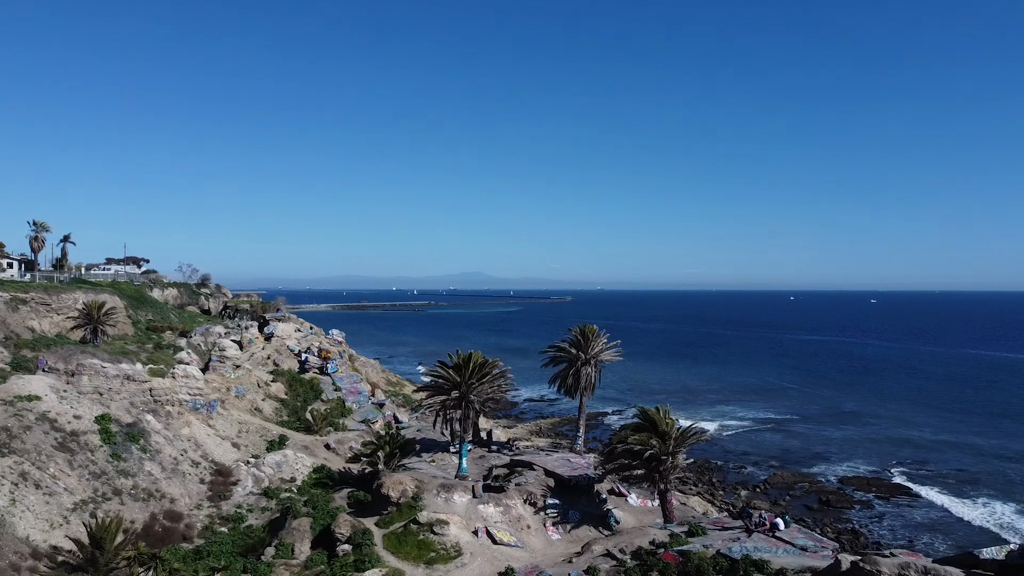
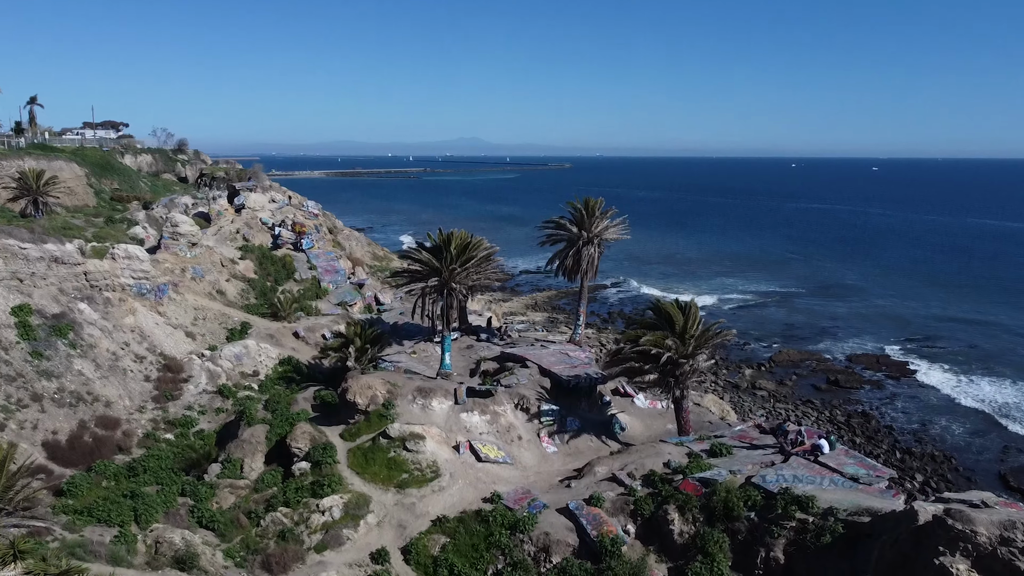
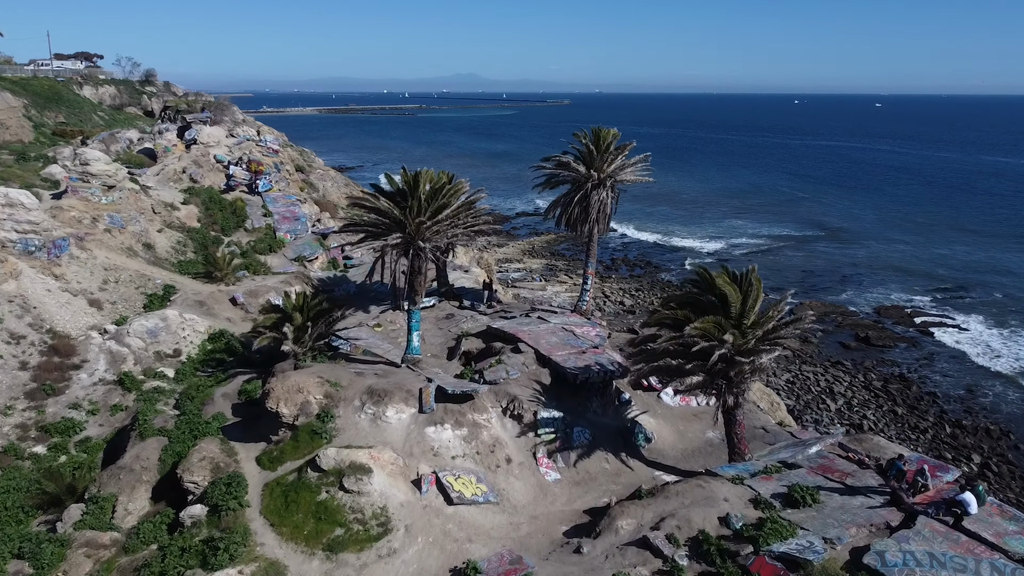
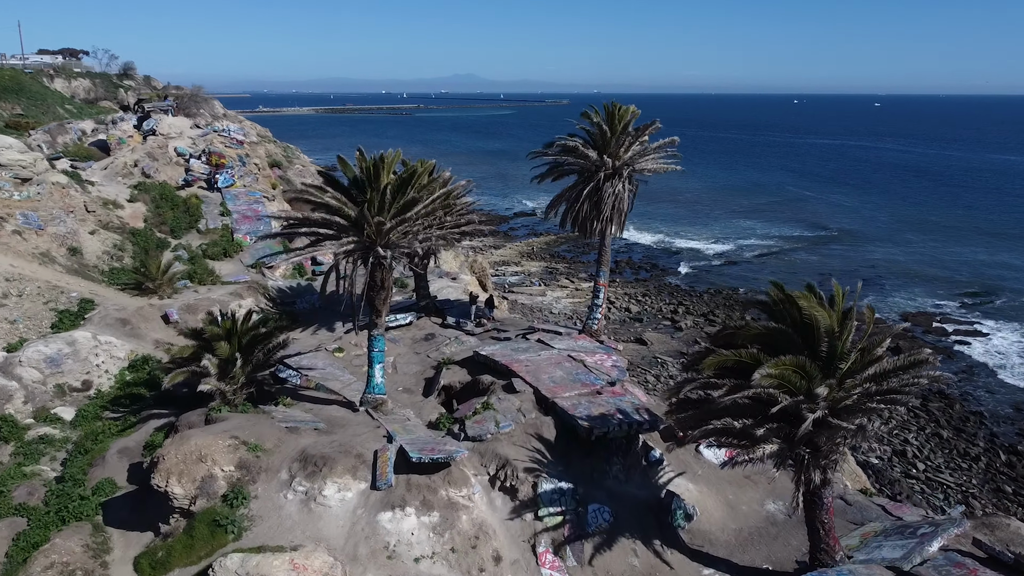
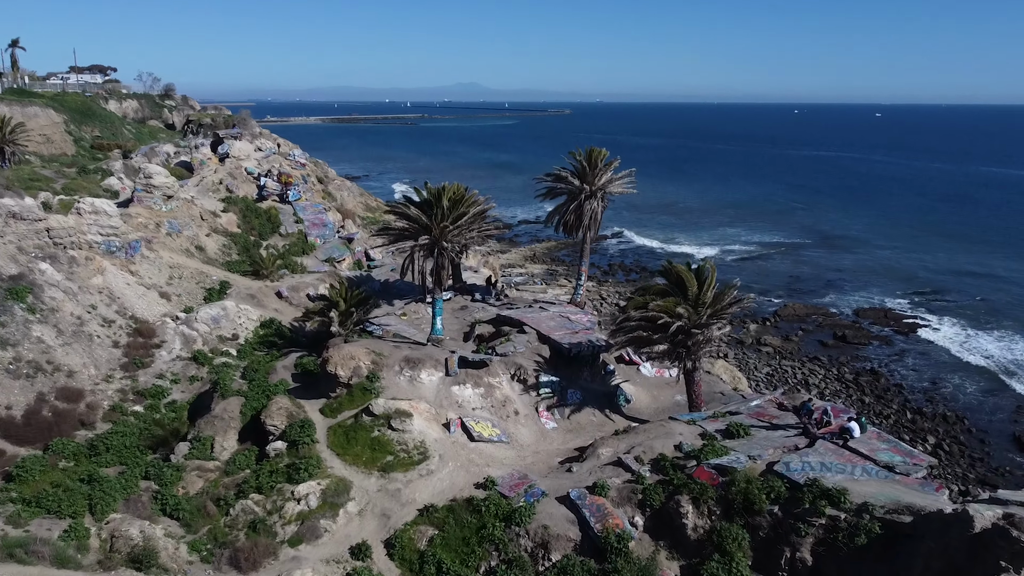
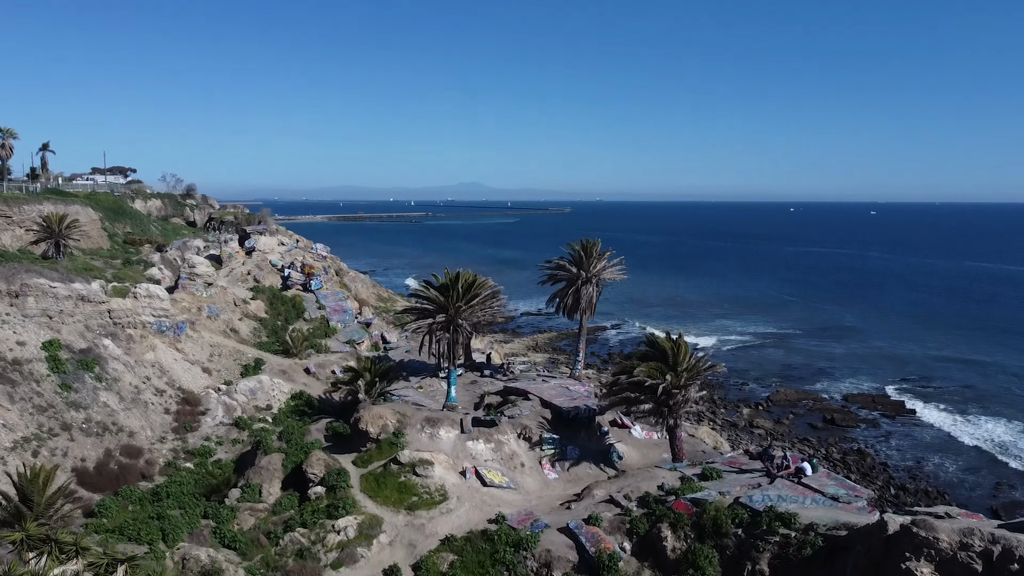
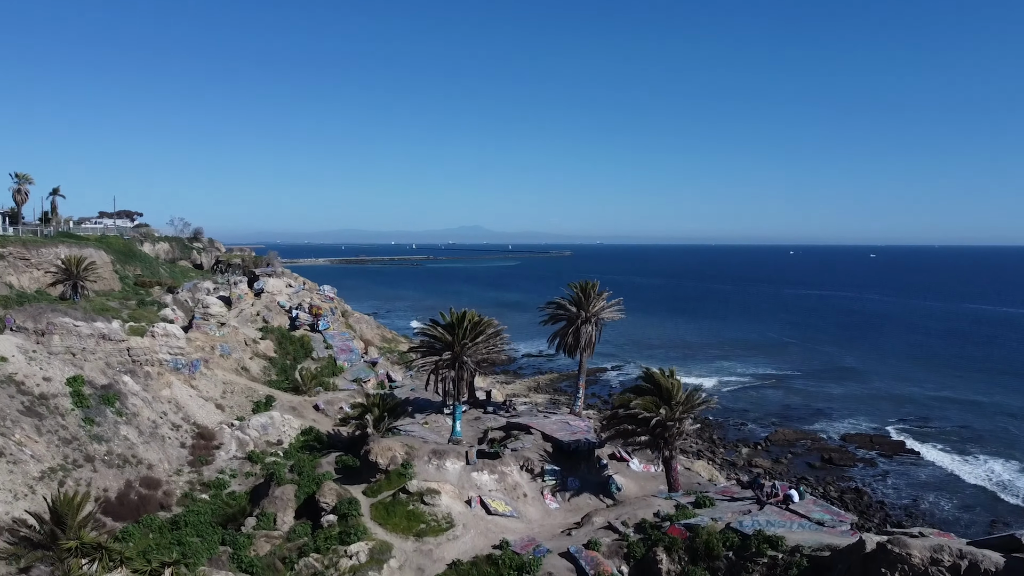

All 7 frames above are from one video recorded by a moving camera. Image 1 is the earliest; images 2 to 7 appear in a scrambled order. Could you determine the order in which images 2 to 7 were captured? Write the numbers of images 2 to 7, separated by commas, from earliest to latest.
7, 6, 2, 5, 3, 4
